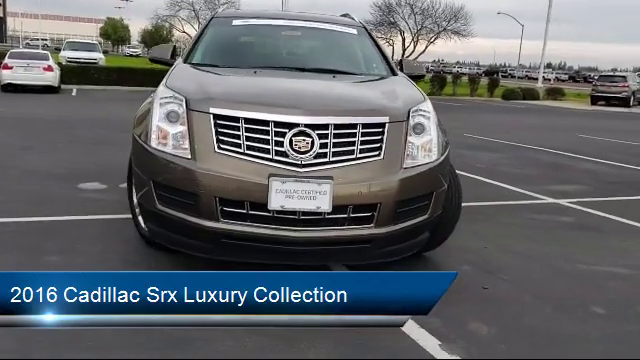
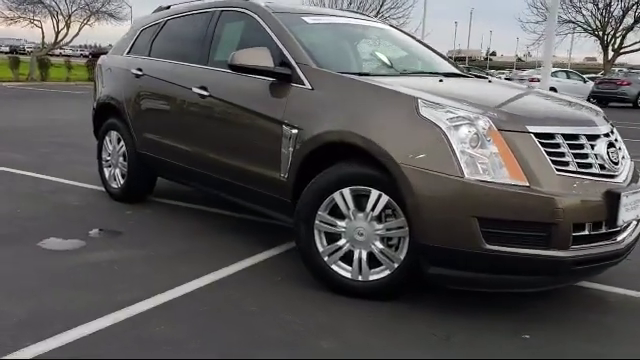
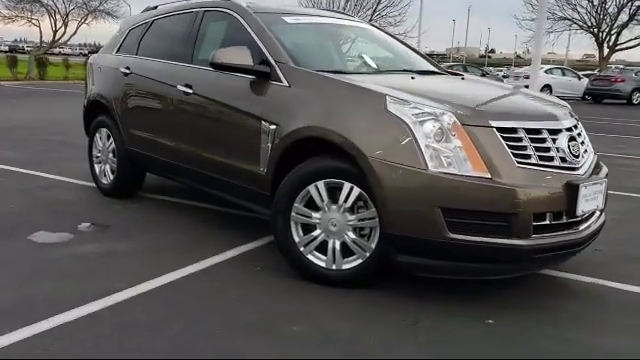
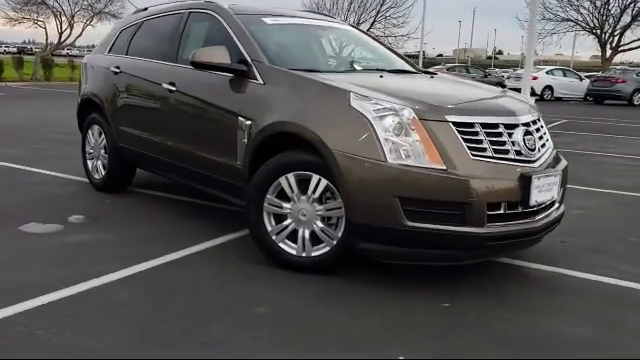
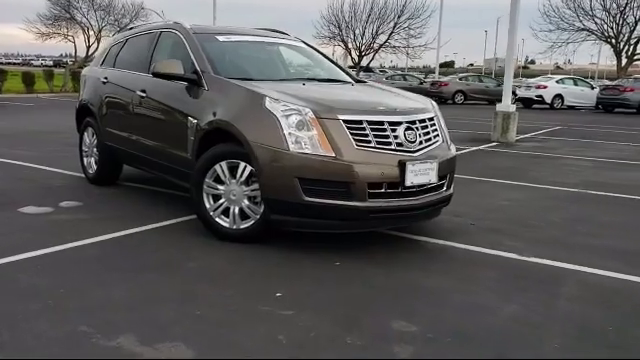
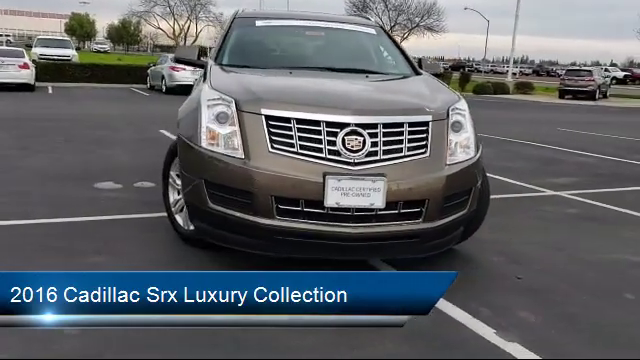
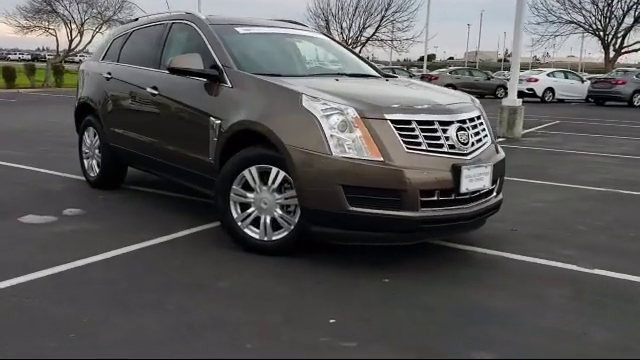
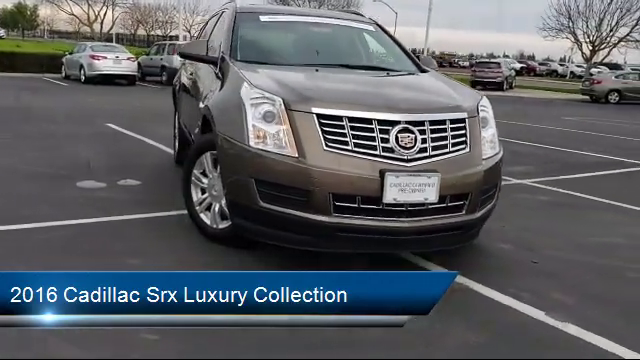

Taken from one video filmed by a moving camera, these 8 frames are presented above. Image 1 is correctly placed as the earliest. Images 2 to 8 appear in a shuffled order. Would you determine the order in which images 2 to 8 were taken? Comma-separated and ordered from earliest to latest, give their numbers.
6, 8, 5, 7, 4, 3, 2
